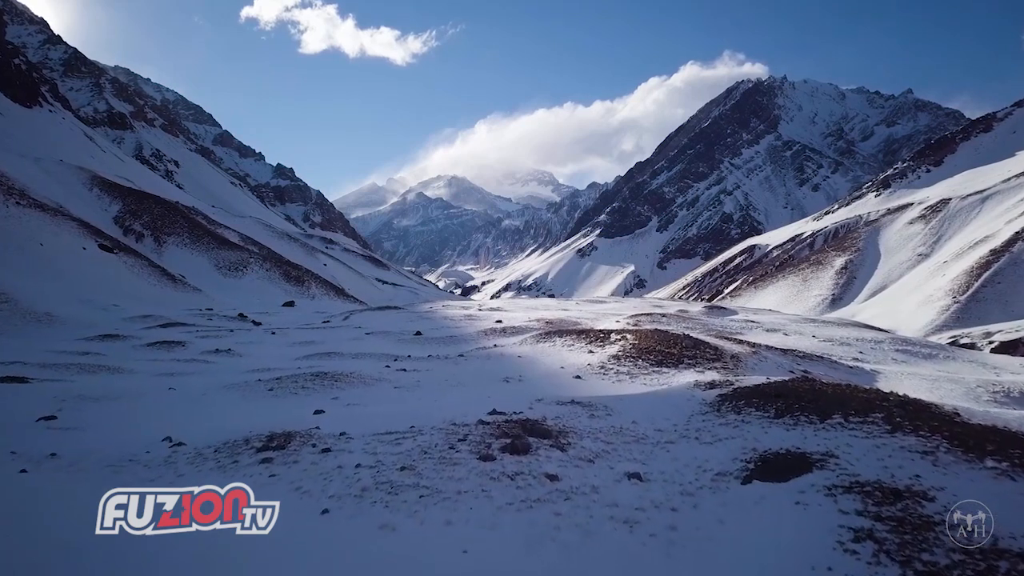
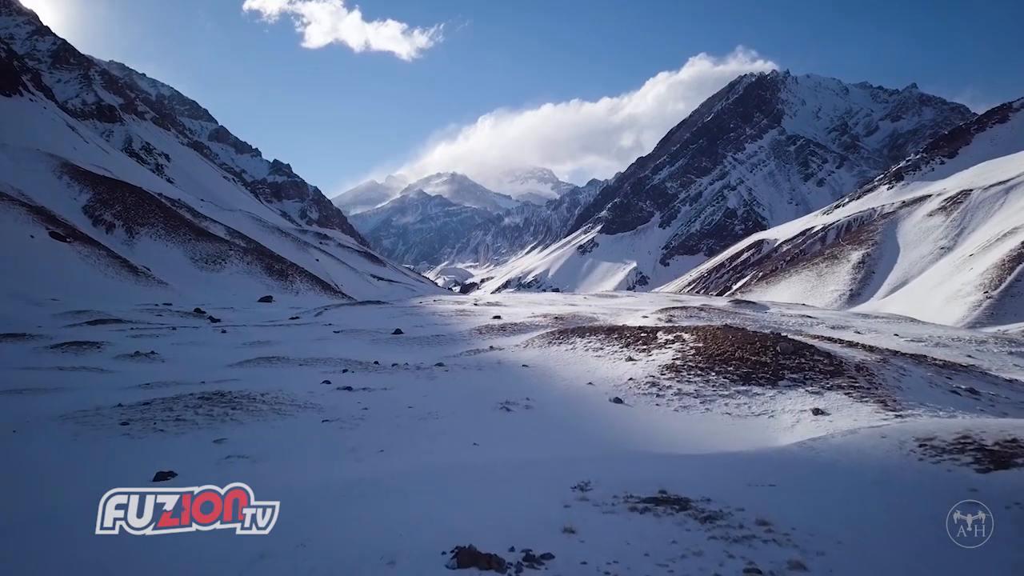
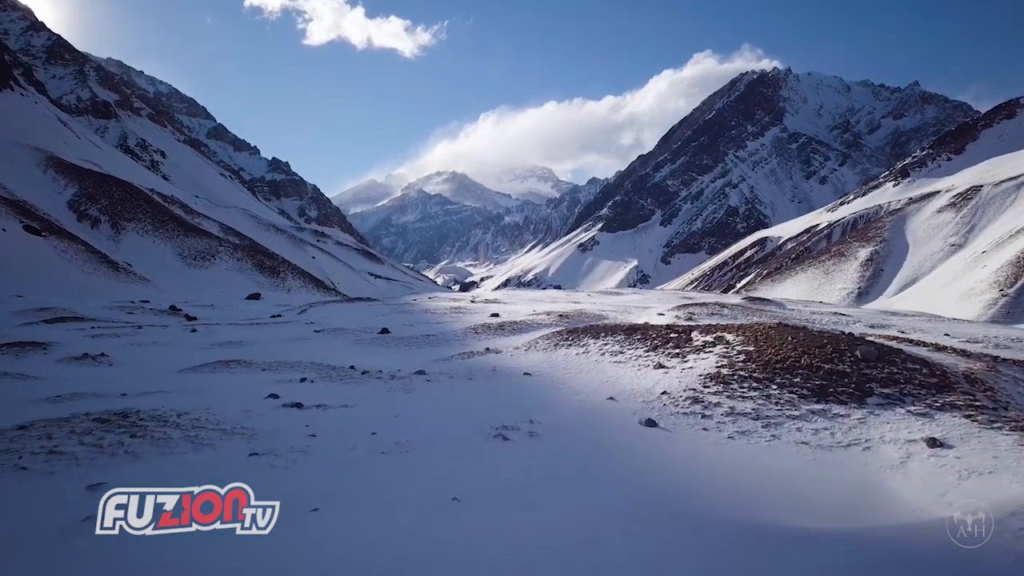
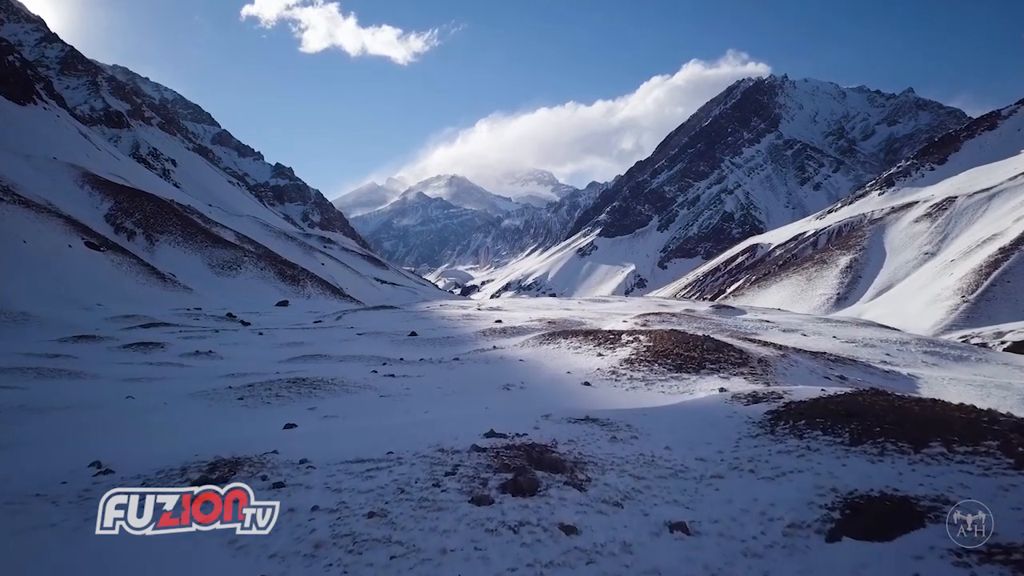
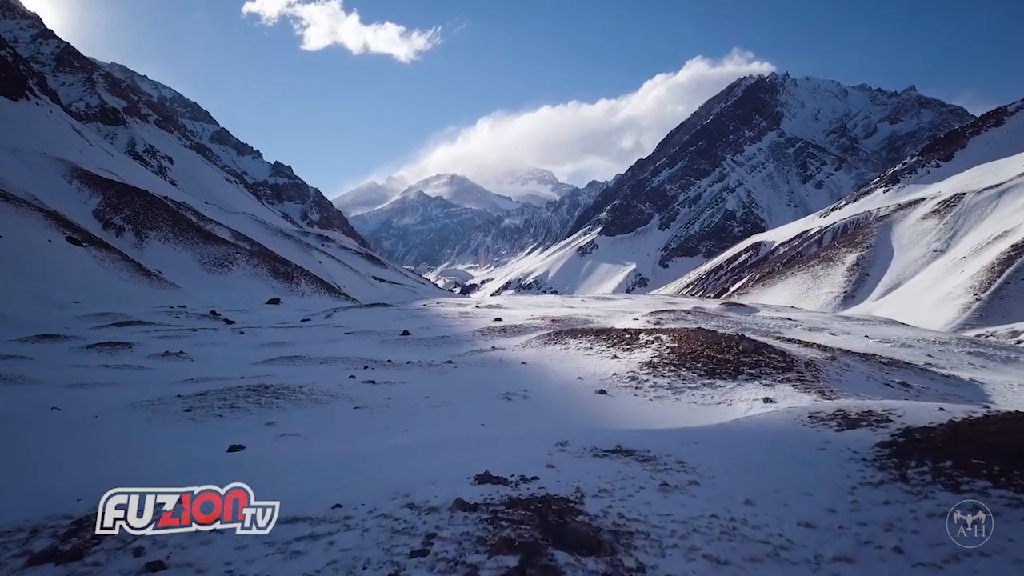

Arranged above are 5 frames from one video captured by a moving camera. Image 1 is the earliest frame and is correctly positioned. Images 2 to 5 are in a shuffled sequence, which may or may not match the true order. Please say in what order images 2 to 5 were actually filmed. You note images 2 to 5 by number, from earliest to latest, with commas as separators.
4, 5, 2, 3
